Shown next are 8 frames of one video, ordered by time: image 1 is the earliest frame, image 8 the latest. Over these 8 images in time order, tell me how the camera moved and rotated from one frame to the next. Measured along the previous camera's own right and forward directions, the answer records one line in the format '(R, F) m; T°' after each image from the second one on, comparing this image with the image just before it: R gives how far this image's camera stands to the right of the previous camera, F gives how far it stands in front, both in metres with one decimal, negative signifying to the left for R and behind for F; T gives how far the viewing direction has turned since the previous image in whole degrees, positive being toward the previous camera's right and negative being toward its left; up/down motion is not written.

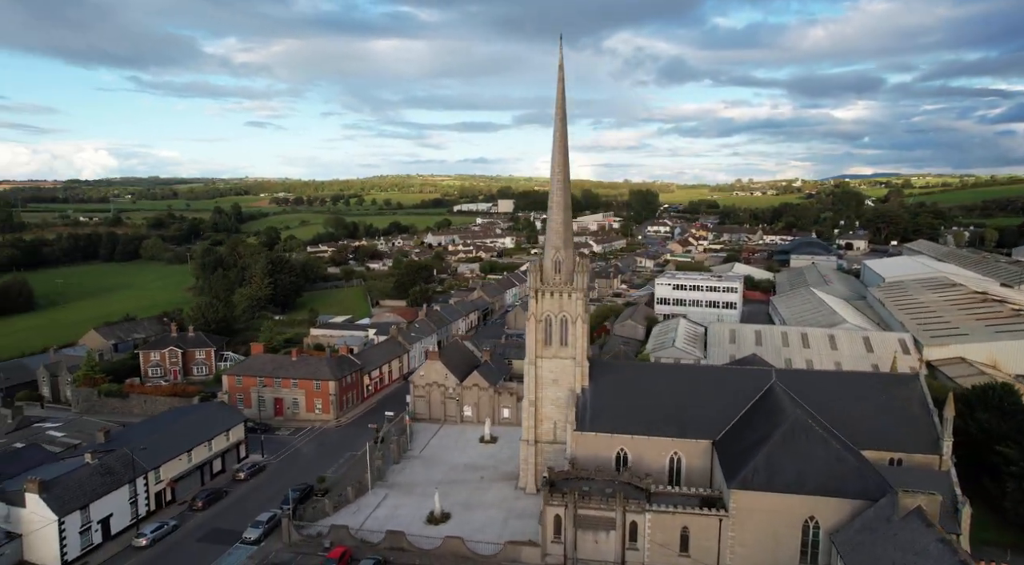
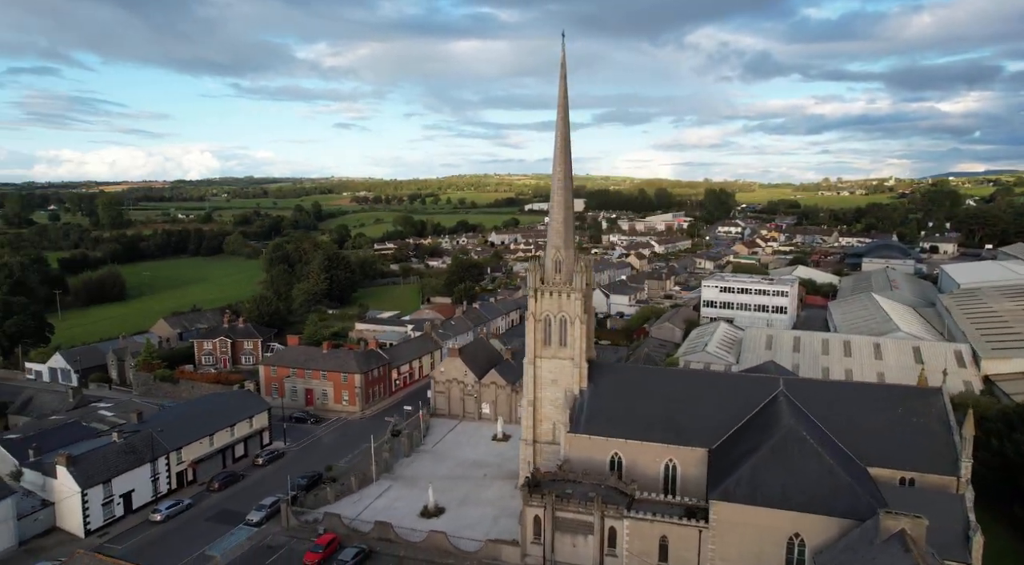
(+5.7, -0.1) m; -8°
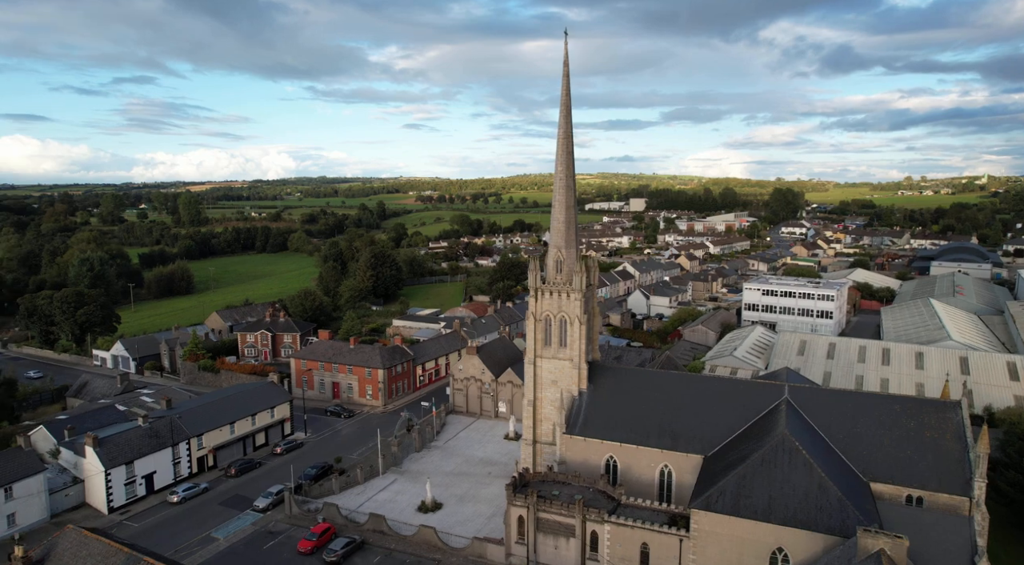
(+4.8, 0.0) m; -7°
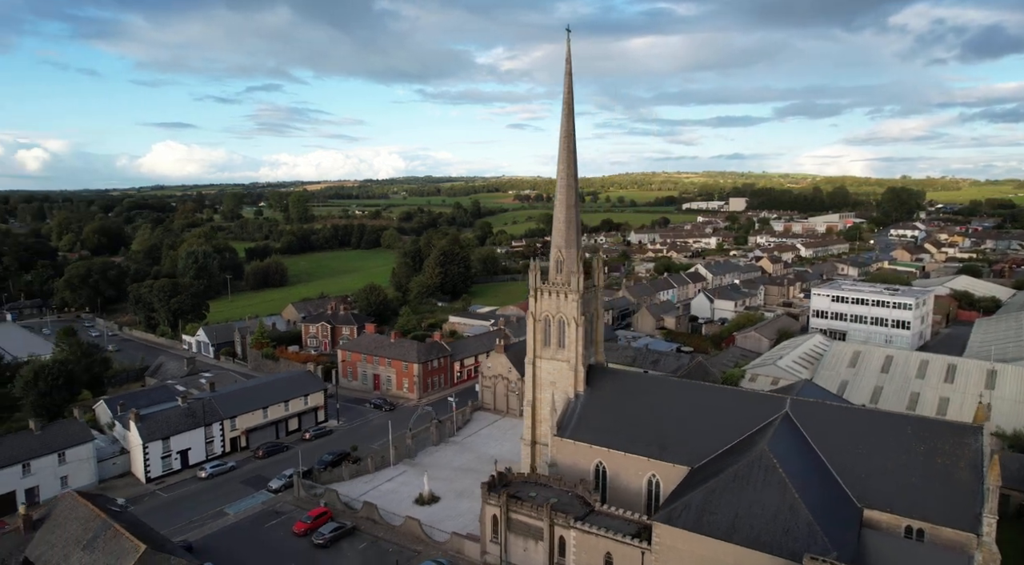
(+7.5, +0.5) m; -10°
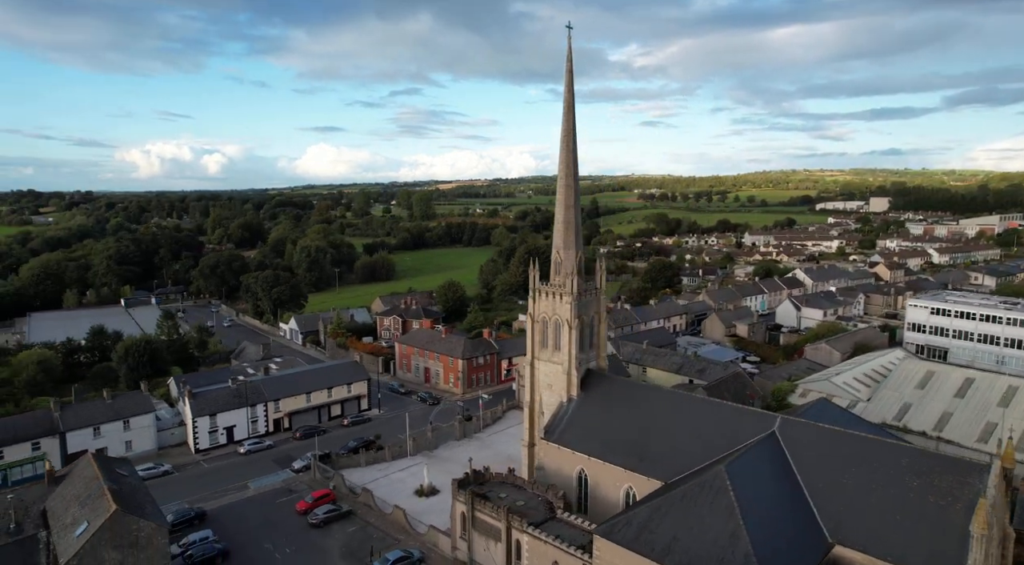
(+9.4, +1.4) m; -13°
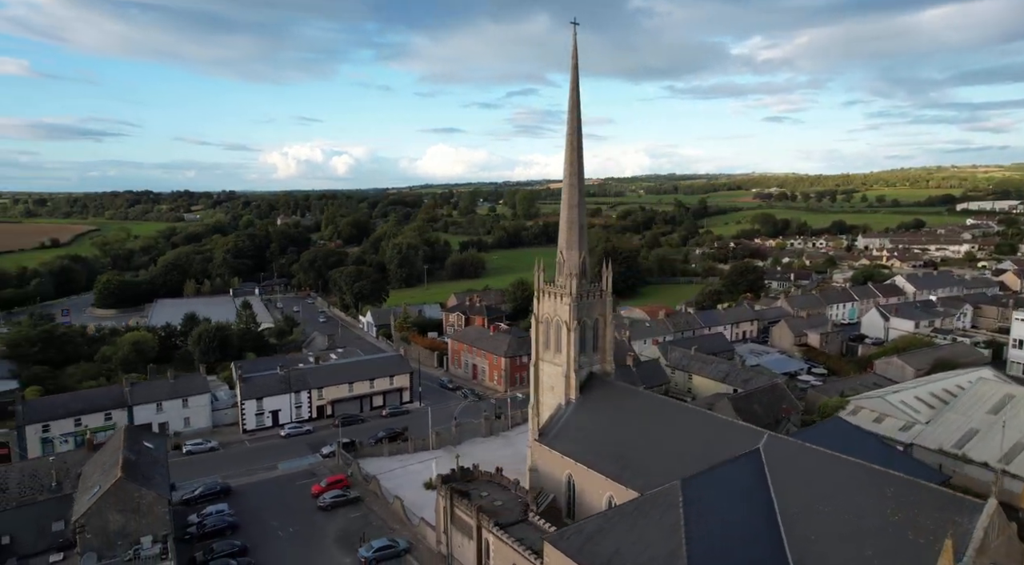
(+7.6, +1.4) m; -11°
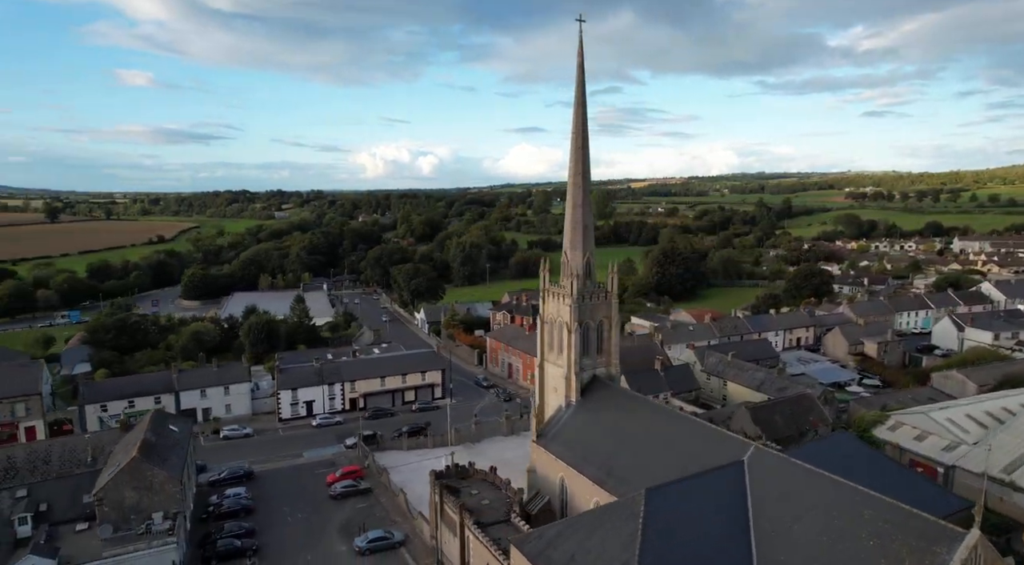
(+5.2, +1.0) m; -8°
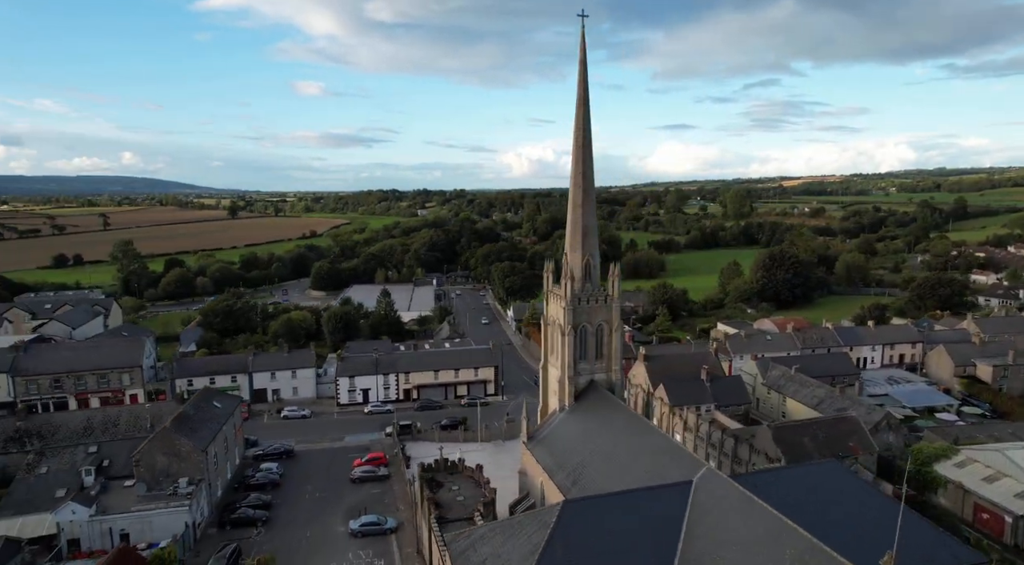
(+8.9, +2.8) m; -14°
